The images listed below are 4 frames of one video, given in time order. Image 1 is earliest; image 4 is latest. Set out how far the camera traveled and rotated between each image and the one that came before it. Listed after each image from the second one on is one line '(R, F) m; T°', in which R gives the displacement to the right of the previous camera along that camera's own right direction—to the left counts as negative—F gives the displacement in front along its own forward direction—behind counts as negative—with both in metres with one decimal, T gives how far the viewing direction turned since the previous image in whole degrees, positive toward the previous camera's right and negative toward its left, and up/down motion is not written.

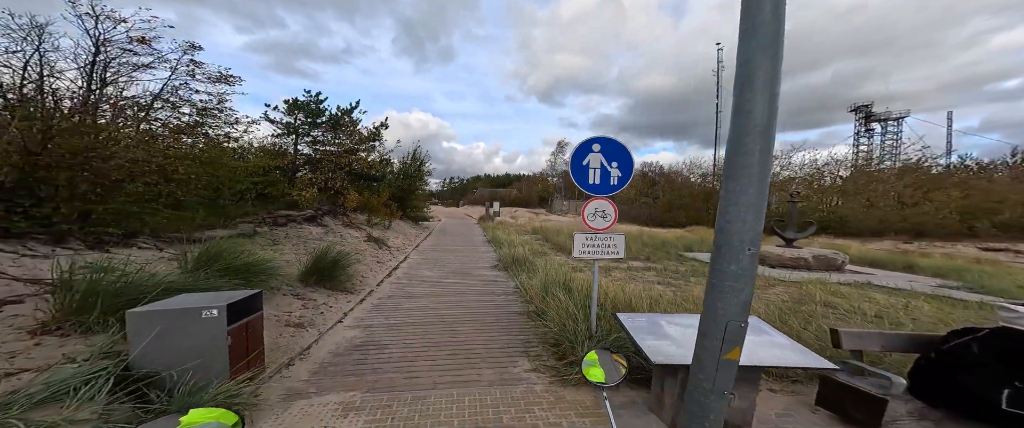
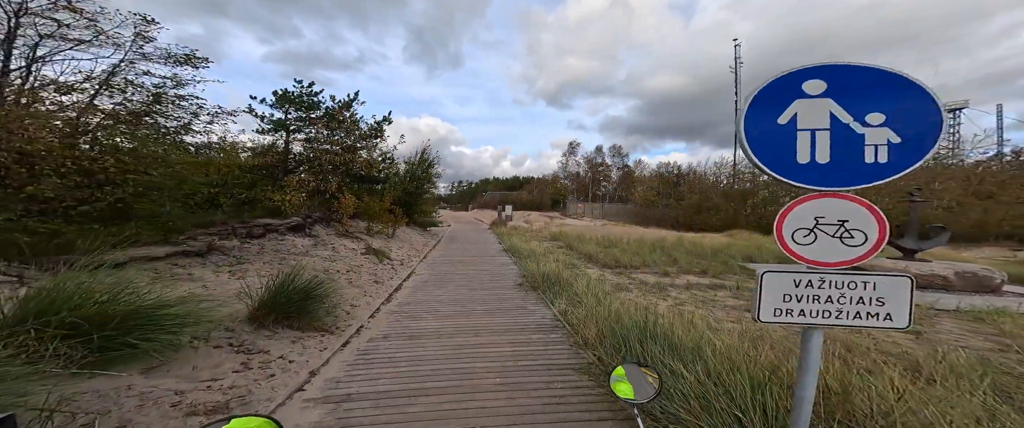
(-0.4, +1.8) m; -2°
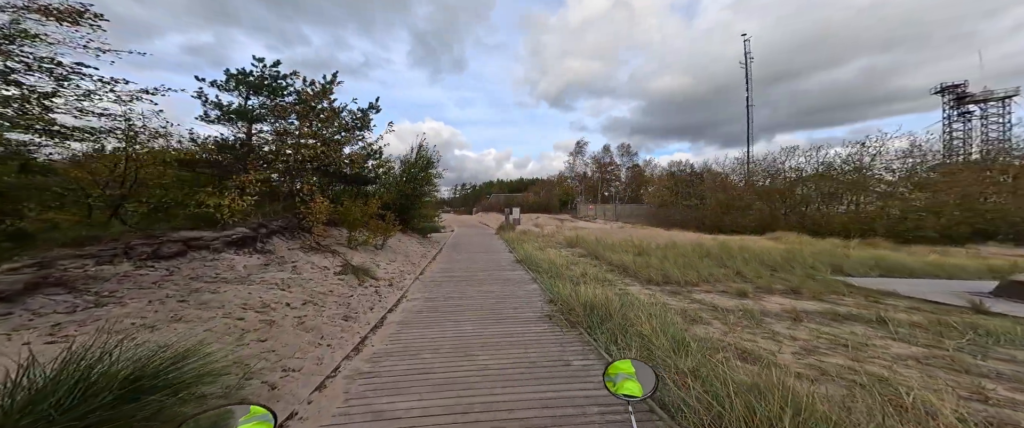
(-0.3, +2.2) m; -1°
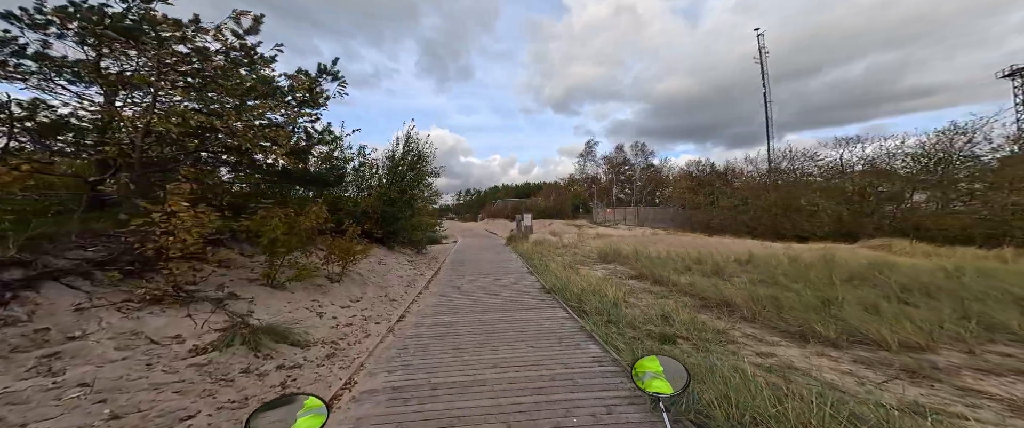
(-0.4, +3.5) m; -1°
